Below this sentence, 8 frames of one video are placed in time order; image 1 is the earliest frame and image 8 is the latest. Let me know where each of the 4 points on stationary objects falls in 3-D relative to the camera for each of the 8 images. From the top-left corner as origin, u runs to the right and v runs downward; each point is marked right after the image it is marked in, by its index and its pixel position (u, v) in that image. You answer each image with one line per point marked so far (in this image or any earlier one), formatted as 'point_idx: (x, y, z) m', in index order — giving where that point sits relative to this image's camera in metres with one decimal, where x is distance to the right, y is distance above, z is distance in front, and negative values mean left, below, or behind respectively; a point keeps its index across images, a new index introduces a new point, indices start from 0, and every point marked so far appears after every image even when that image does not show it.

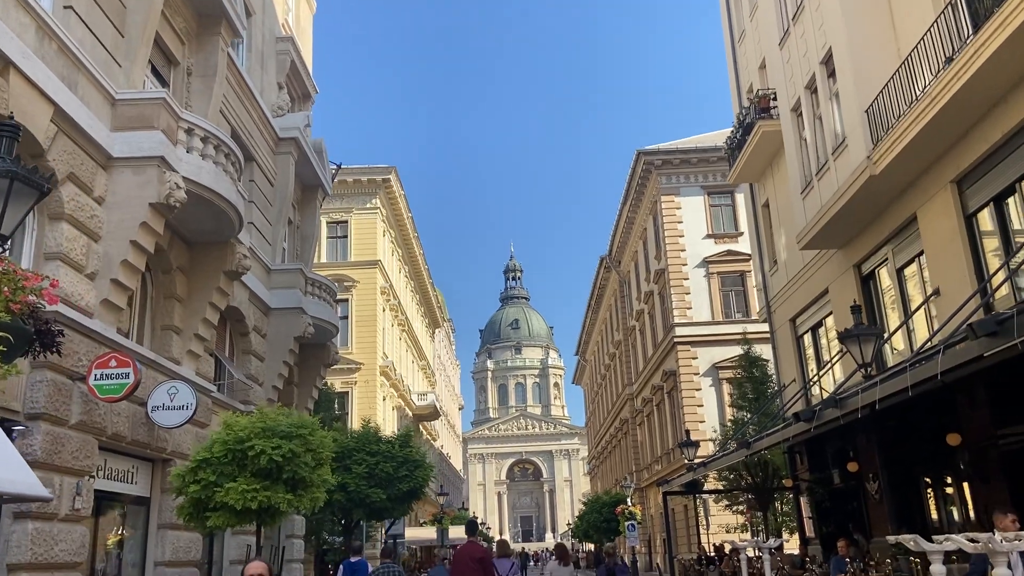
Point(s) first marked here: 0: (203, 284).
0: (-5.8, +0.1, +14.9) m
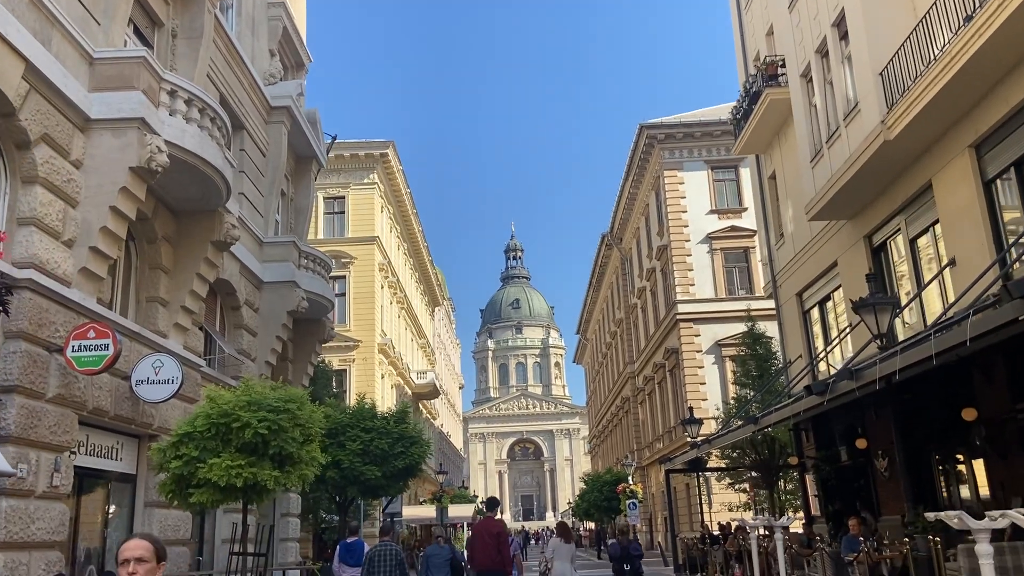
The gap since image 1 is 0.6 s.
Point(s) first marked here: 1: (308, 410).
0: (-5.8, +0.6, +14.4) m
1: (-2.6, -1.6, +10.4) m
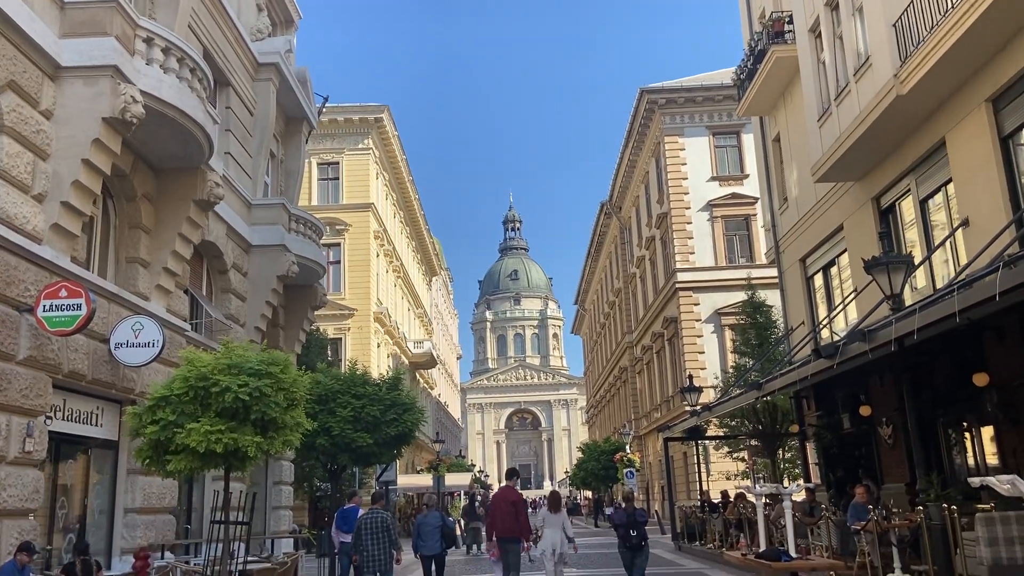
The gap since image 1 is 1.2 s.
0: (-5.9, +1.3, +13.8) m
1: (-2.7, -1.0, +9.9) m
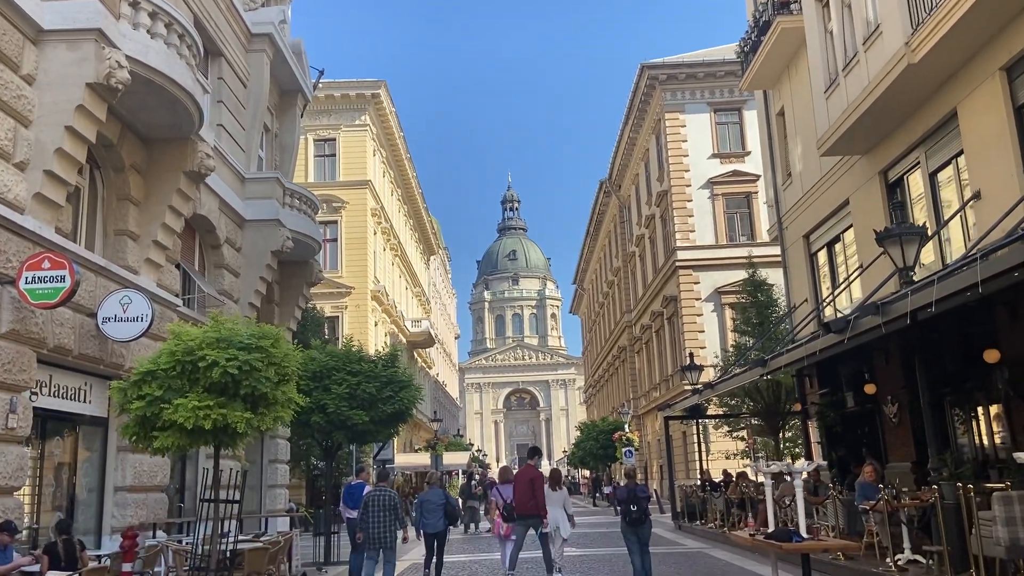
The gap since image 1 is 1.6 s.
0: (-5.9, +1.8, +13.4) m
1: (-2.7, -0.7, +9.5) m
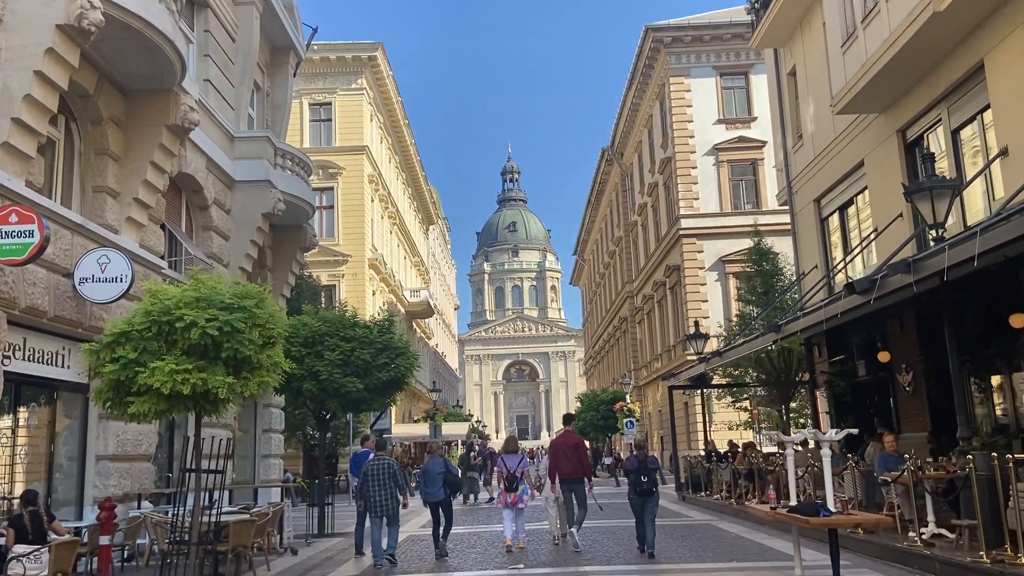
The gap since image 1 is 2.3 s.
0: (-5.9, +2.4, +12.7) m
1: (-2.7, -0.2, +8.9) m
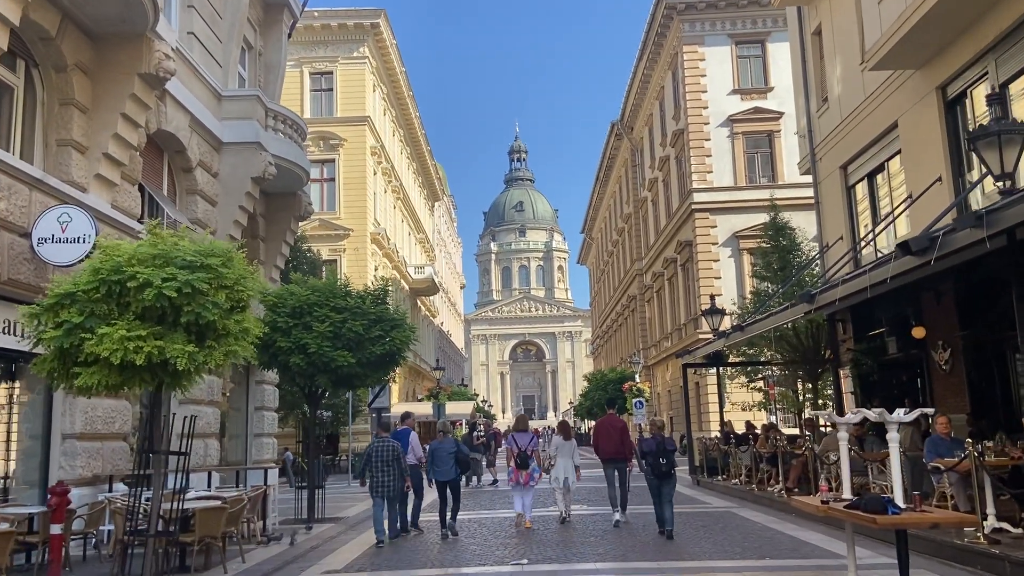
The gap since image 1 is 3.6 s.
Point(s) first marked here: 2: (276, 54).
0: (-5.8, +2.9, +11.6) m
1: (-2.7, +0.2, +7.8) m
2: (-5.7, +5.7, +19.4) m
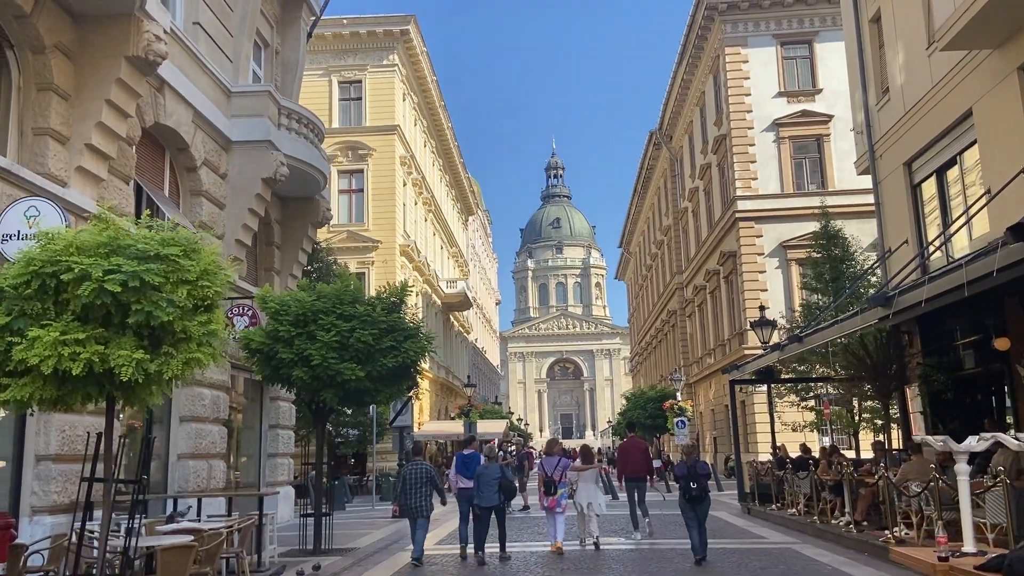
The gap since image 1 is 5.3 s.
0: (-5.4, +2.8, +10.5) m
1: (-2.5, +0.2, +6.6) m
2: (-5.0, +5.4, +18.4) m
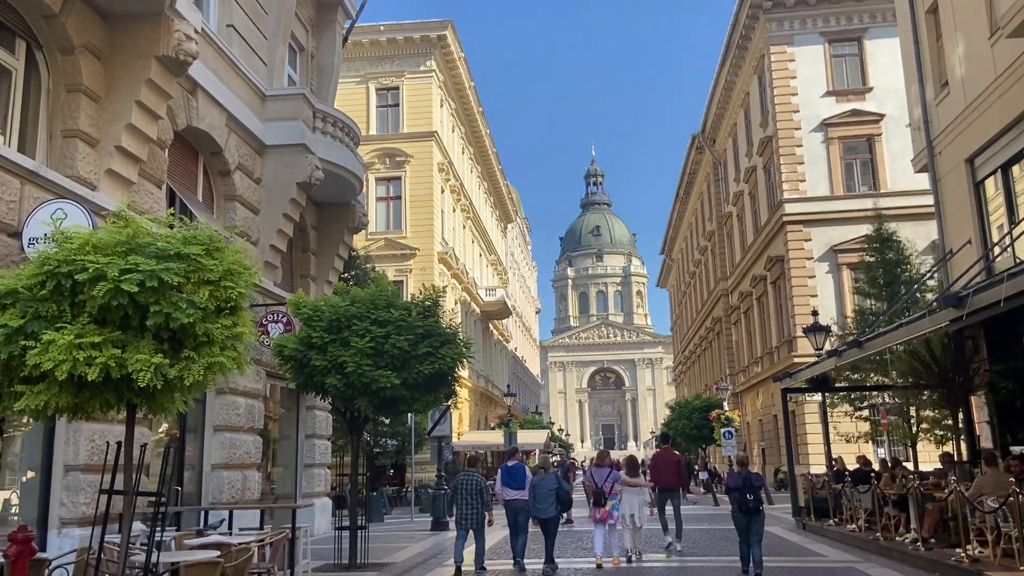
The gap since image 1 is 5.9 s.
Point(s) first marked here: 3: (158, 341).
0: (-4.9, +2.8, +10.3) m
1: (-2.2, +0.2, +6.2) m
2: (-4.2, +5.3, +18.2) m
3: (-2.6, -0.4, +5.8) m
